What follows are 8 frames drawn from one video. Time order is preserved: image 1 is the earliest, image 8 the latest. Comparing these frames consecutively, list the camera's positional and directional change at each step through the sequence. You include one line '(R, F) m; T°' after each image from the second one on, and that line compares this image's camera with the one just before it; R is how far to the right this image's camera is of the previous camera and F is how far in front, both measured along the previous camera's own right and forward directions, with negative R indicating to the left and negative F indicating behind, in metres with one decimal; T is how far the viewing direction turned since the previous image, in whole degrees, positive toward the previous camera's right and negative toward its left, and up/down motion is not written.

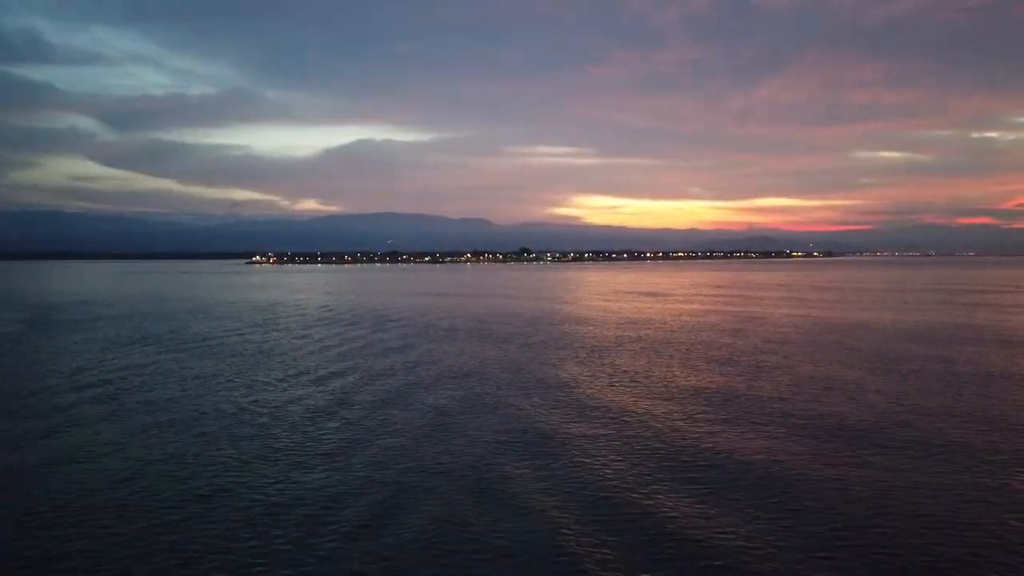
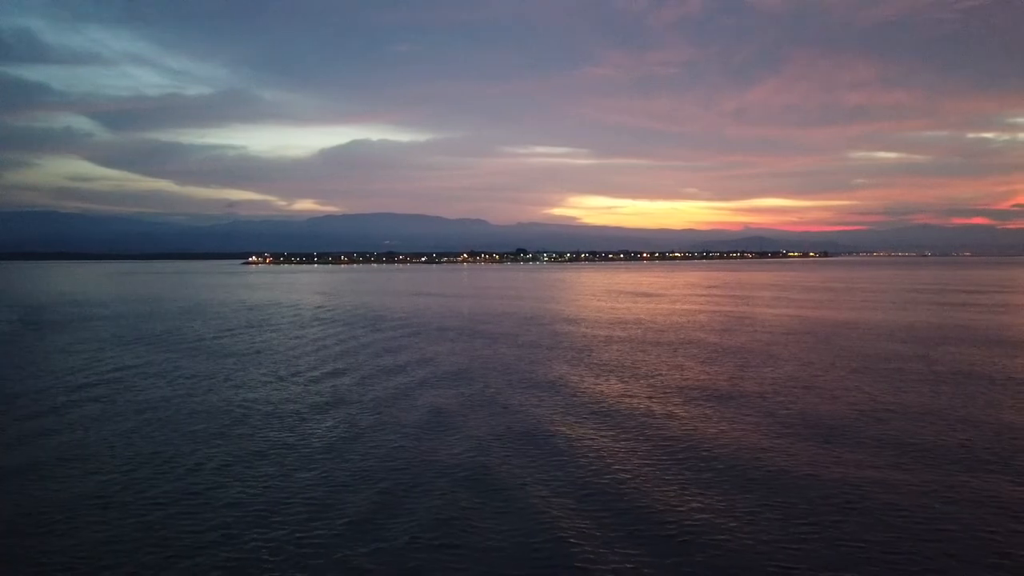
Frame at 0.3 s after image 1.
(-1.8, +0.3) m; +1°
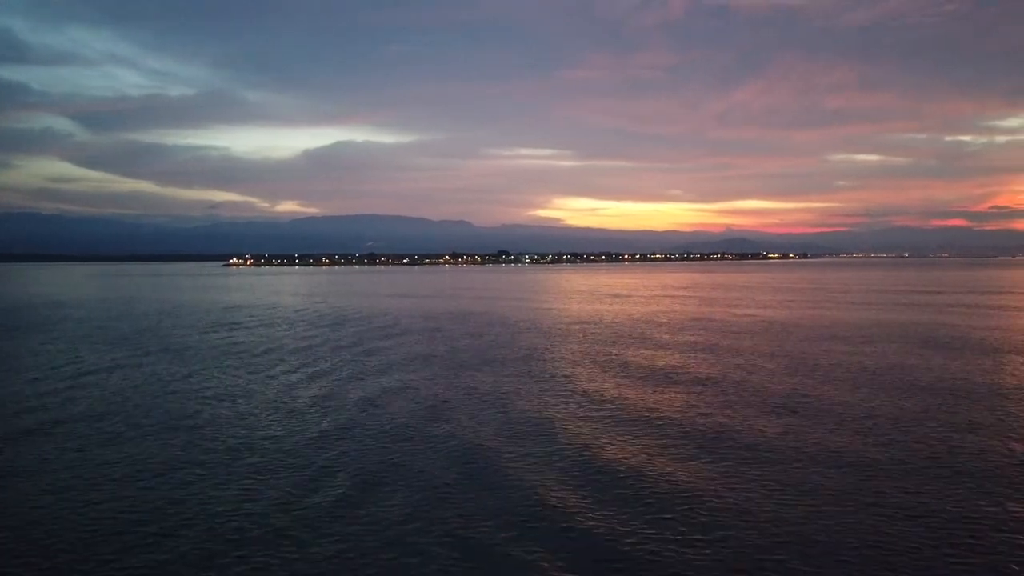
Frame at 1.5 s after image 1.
(+0.7, -0.7) m; +1°
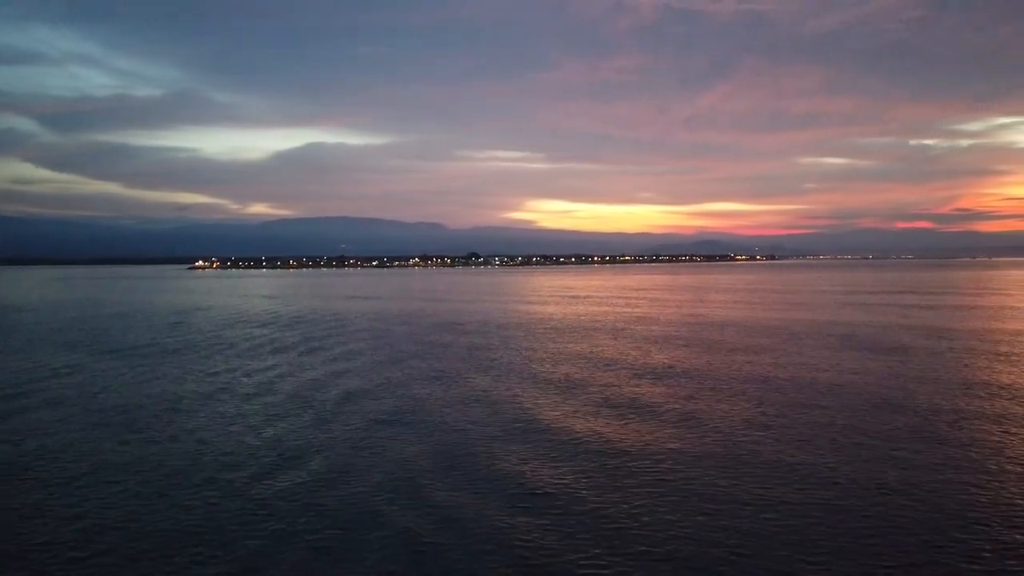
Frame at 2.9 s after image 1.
(+0.4, +0.3) m; +2°
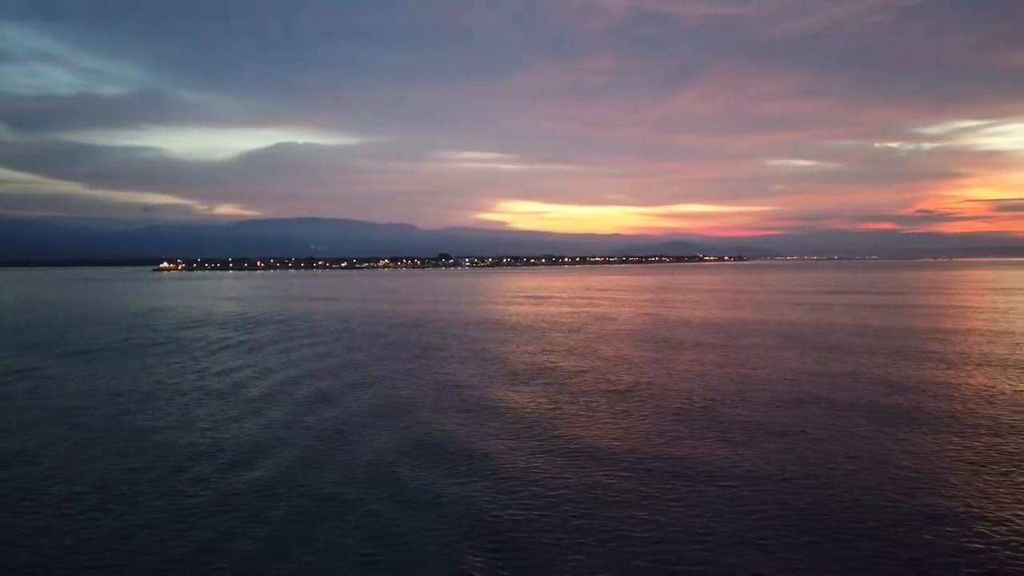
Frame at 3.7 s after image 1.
(+0.1, +0.2) m; +2°
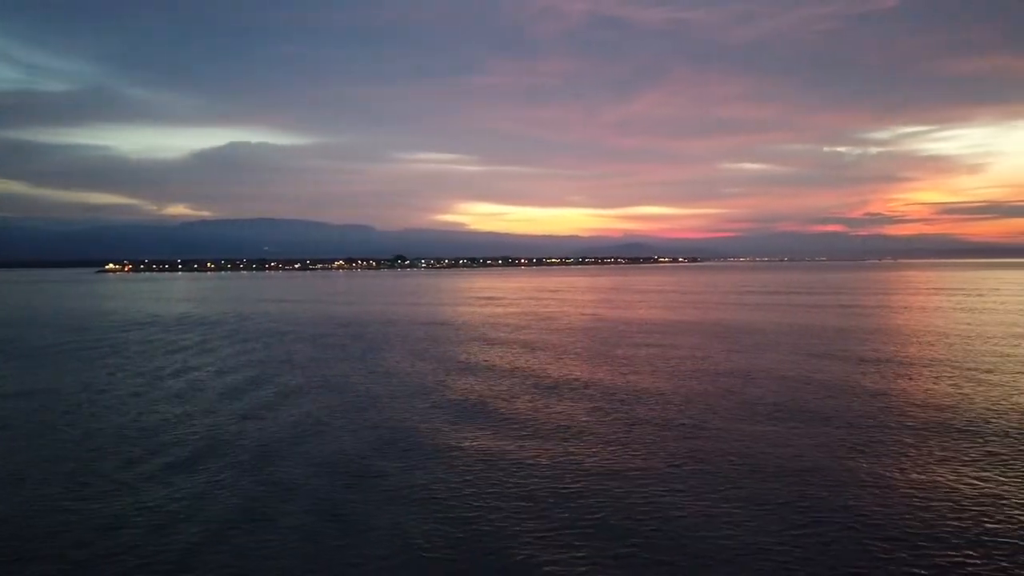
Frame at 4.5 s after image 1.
(0.0, +0.3) m; +3°
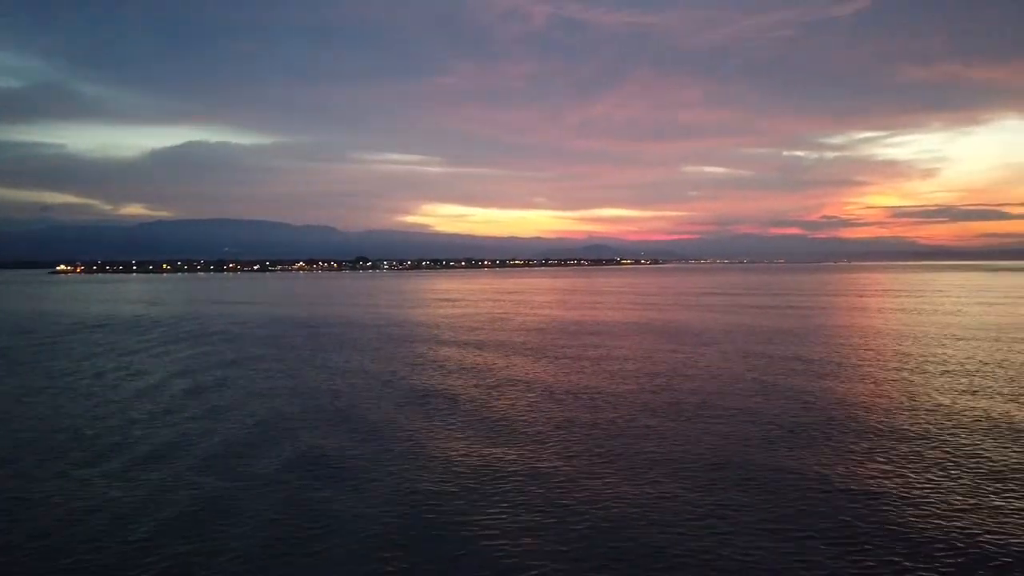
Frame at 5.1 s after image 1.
(+0.1, -0.1) m; +3°
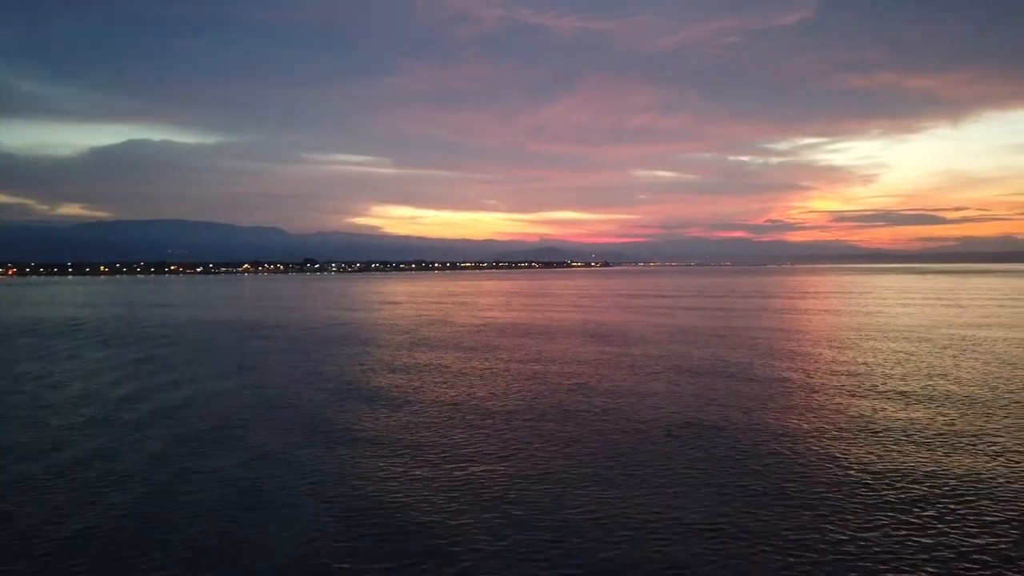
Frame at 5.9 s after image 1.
(+0.2, +0.1) m; +4°
